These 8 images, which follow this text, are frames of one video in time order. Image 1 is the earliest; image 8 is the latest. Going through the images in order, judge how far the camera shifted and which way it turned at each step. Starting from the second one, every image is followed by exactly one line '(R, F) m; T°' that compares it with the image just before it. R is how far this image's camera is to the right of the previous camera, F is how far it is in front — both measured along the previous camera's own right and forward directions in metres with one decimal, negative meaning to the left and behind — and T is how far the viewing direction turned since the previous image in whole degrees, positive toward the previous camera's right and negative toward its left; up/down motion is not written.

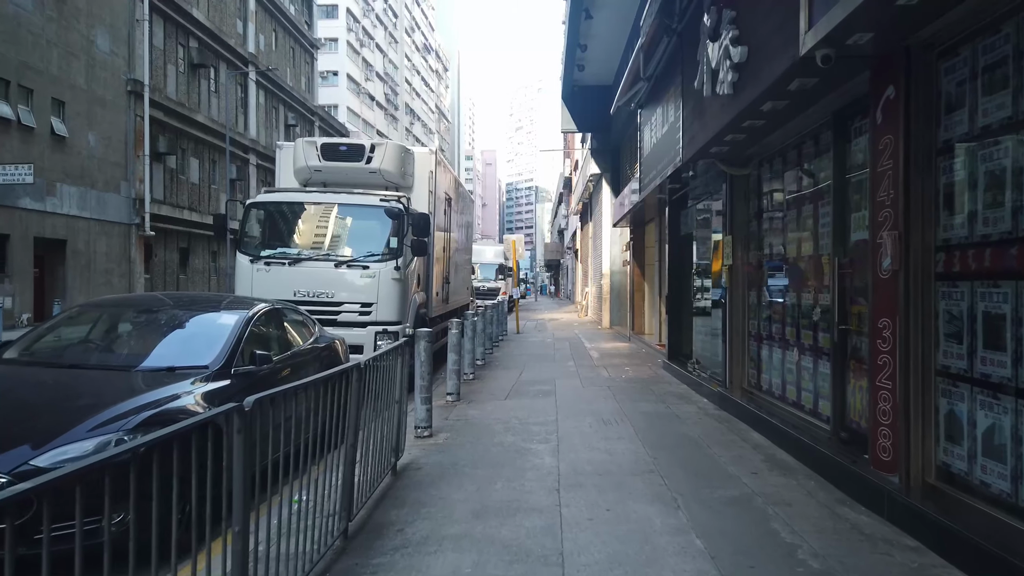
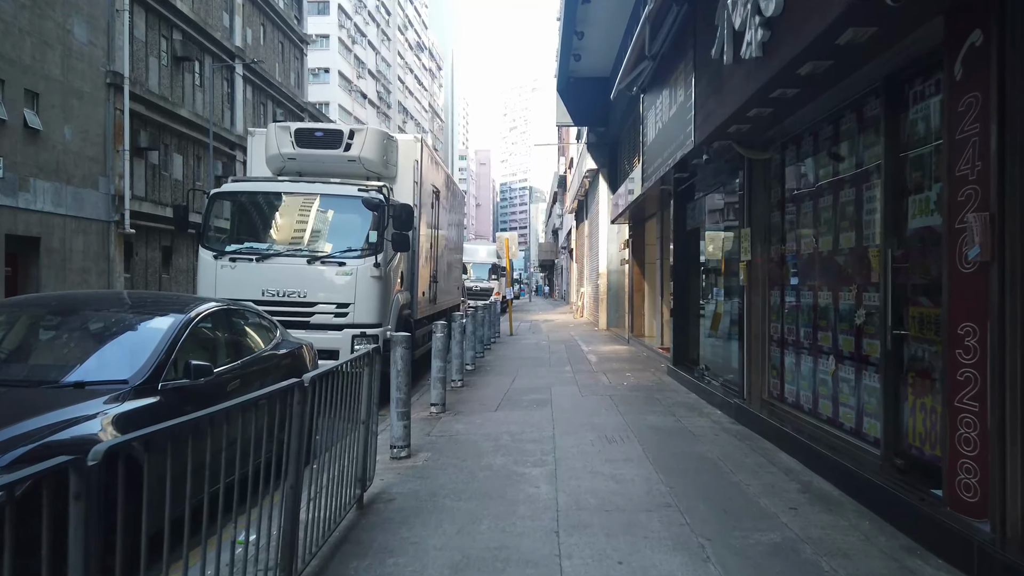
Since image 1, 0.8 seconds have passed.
(0.0, +1.0) m; 0°
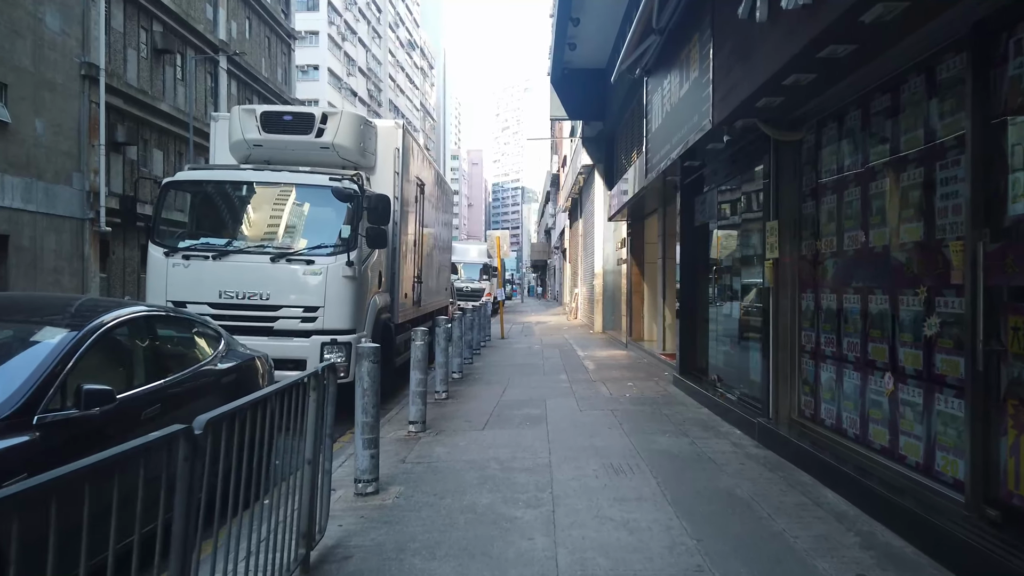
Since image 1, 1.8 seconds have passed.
(0.0, +1.1) m; +1°
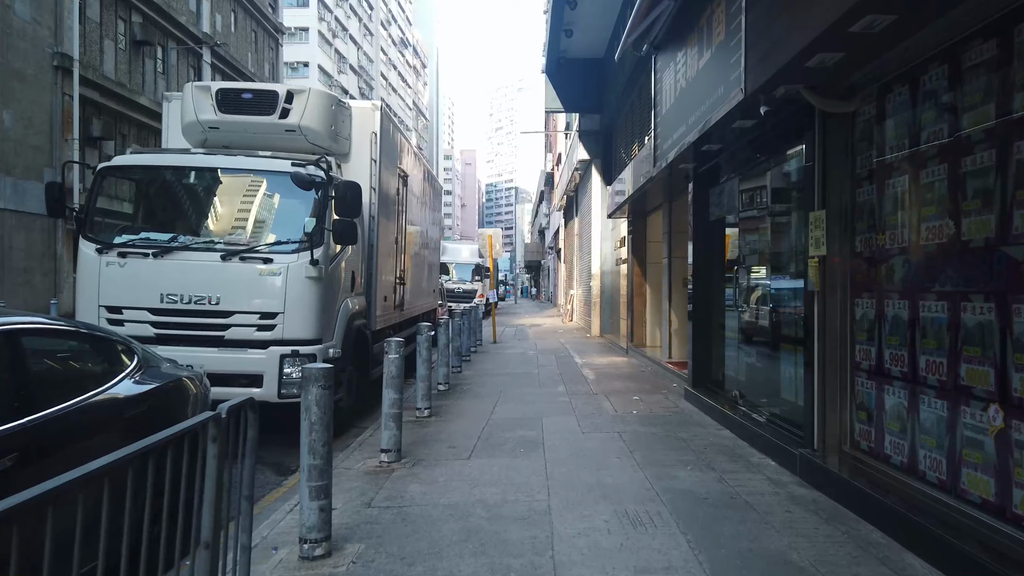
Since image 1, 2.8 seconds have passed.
(0.0, +1.2) m; +1°
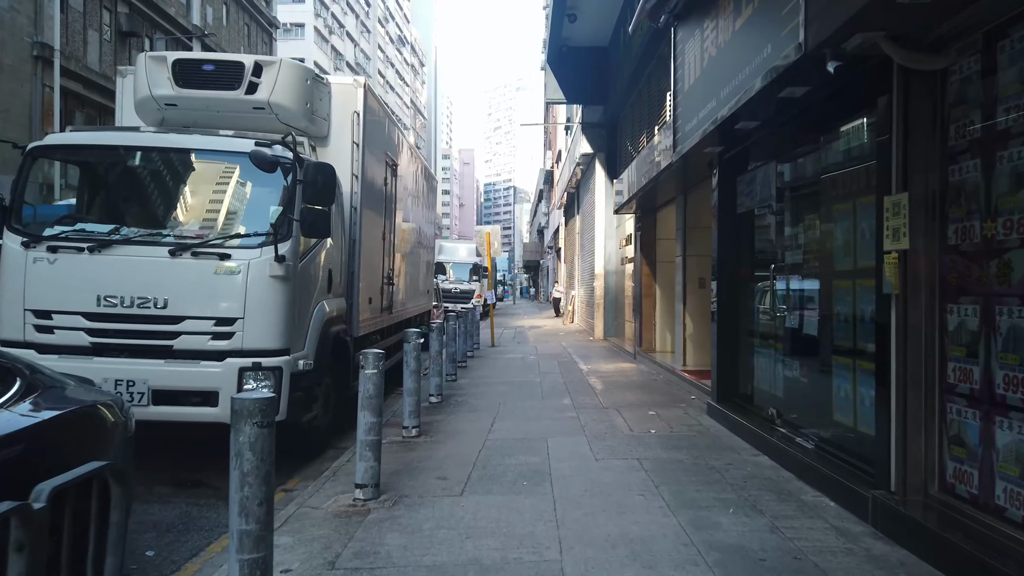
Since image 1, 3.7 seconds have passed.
(0.0, +1.1) m; 0°
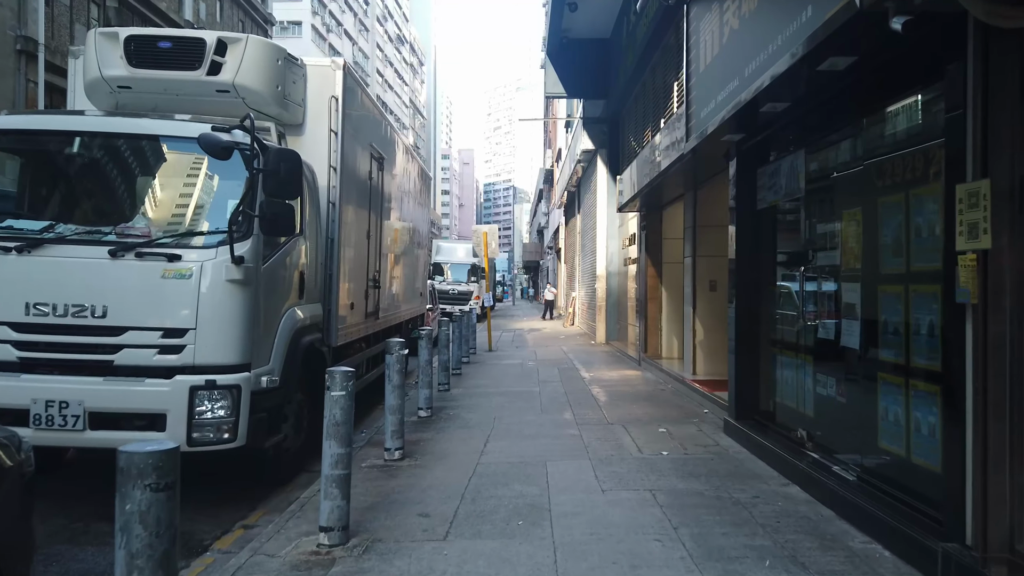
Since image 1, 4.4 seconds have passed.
(0.0, +0.8) m; 0°
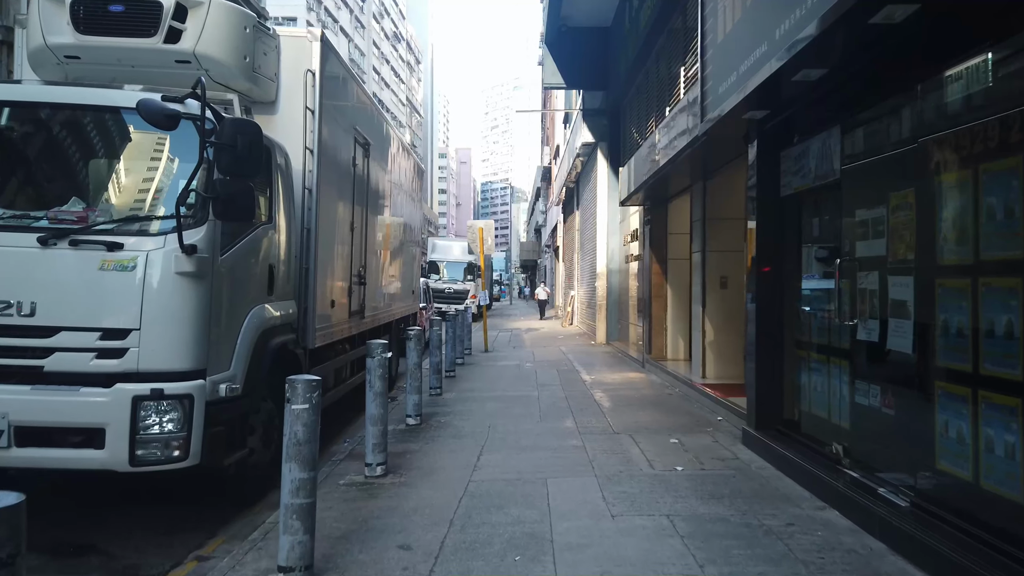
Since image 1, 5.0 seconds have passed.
(0.0, +0.7) m; 0°
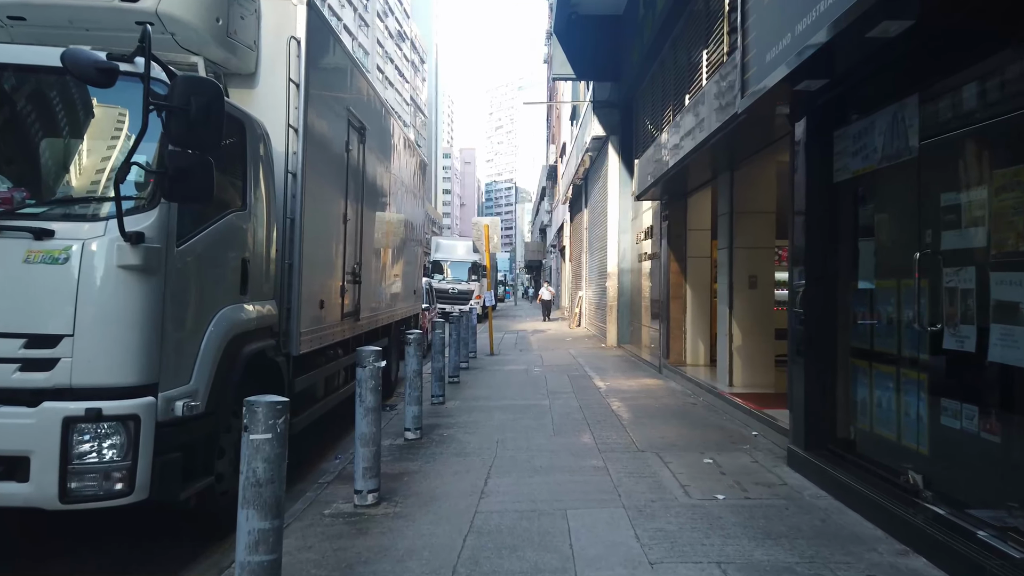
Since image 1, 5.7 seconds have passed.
(-0.1, +0.9) m; 0°
